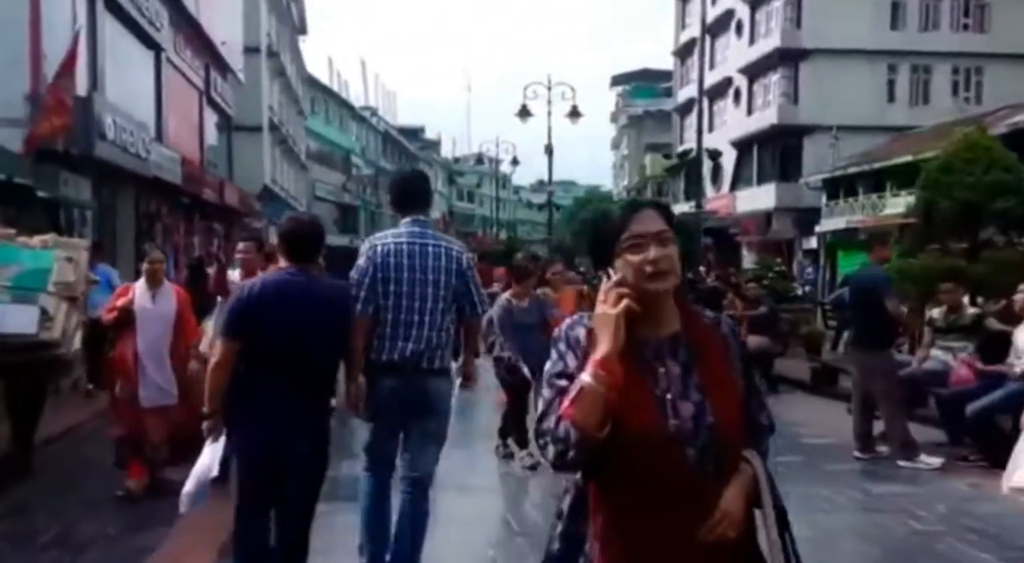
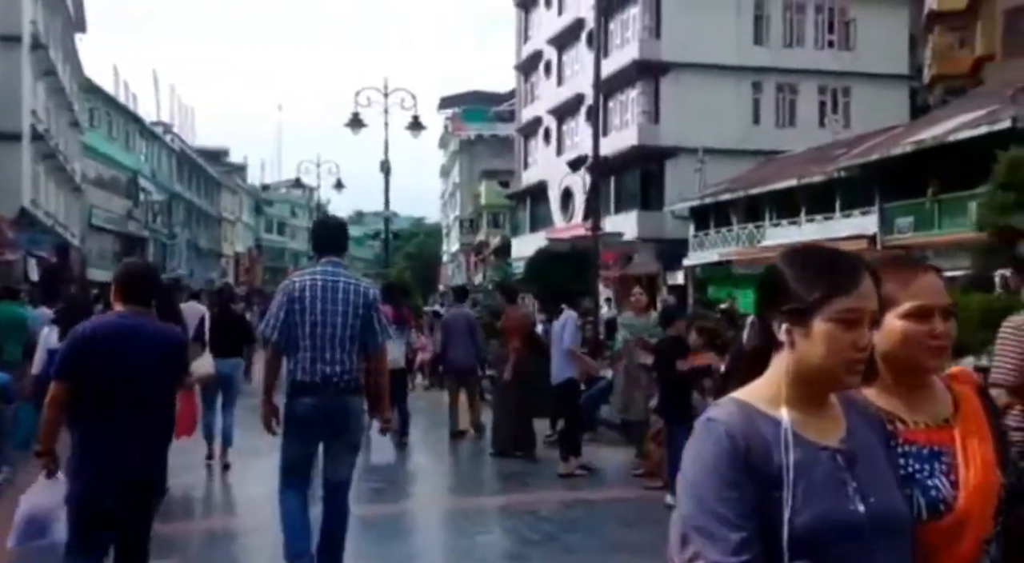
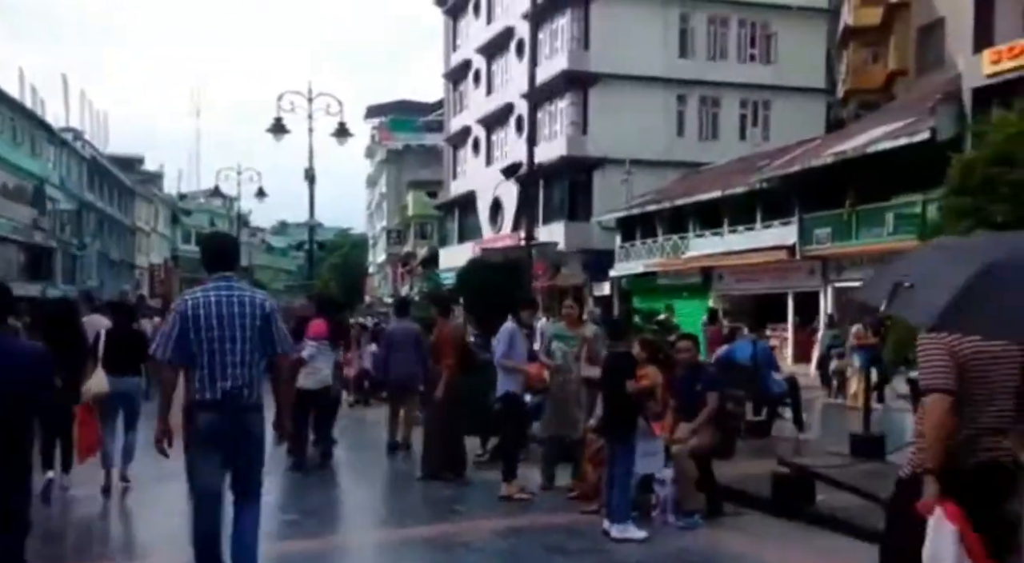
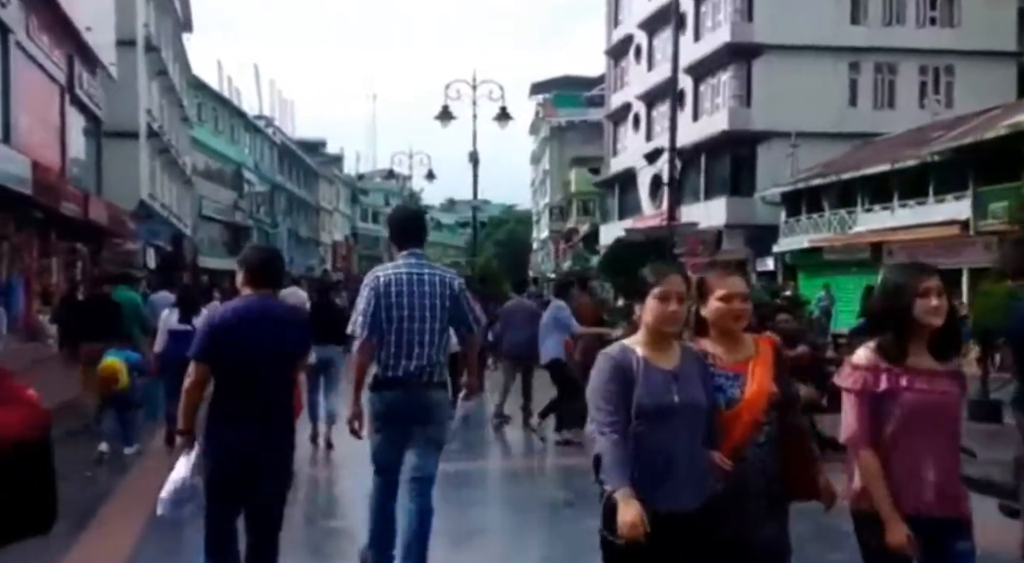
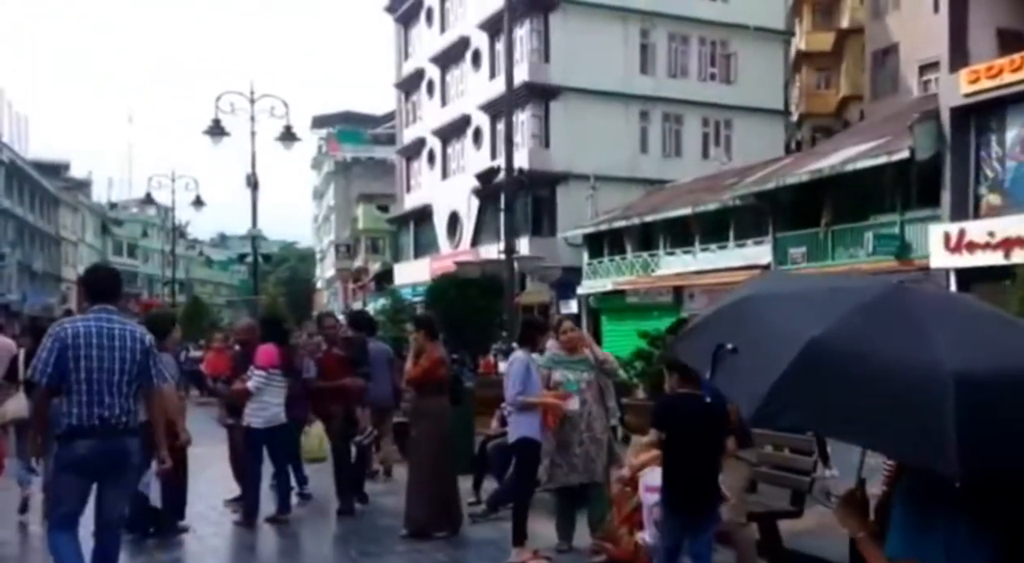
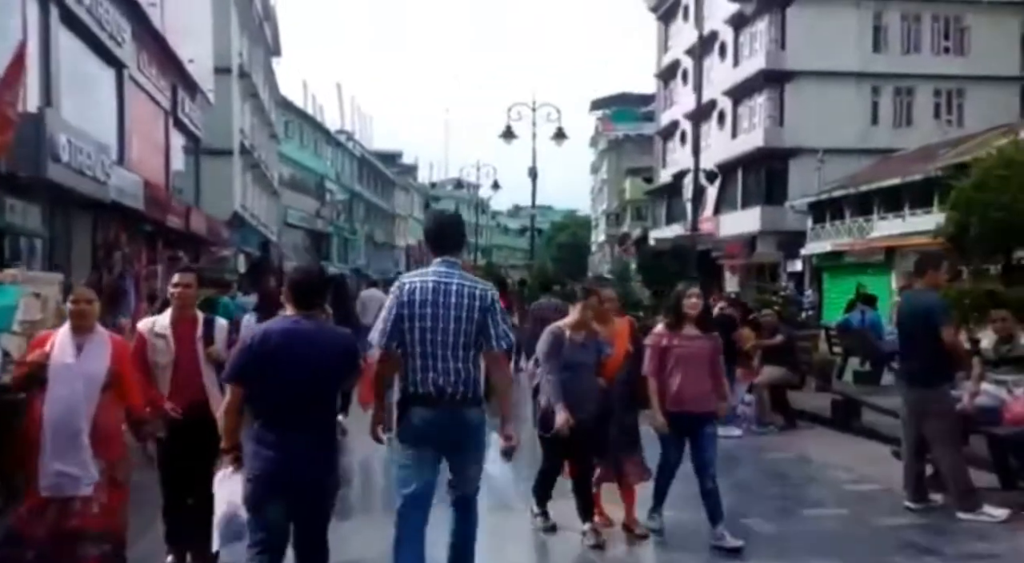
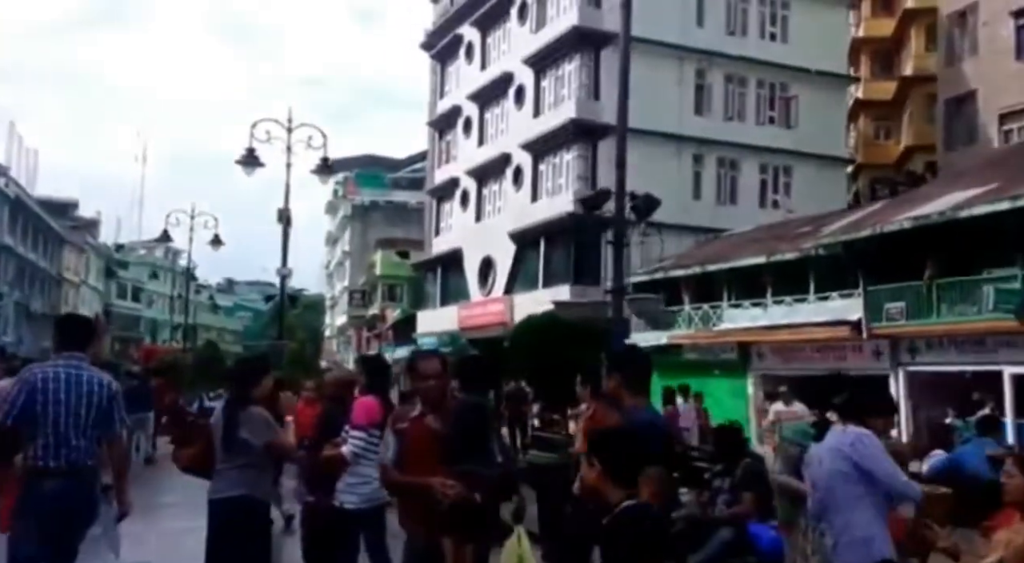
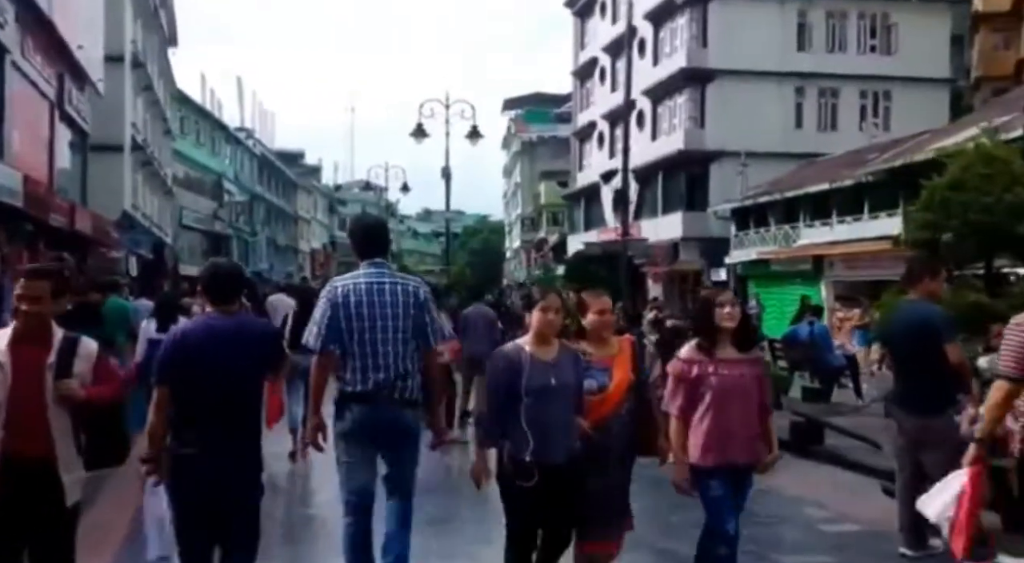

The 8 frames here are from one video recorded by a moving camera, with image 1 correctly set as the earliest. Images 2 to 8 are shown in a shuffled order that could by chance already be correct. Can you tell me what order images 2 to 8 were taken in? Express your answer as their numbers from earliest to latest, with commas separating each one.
6, 8, 4, 2, 3, 5, 7
